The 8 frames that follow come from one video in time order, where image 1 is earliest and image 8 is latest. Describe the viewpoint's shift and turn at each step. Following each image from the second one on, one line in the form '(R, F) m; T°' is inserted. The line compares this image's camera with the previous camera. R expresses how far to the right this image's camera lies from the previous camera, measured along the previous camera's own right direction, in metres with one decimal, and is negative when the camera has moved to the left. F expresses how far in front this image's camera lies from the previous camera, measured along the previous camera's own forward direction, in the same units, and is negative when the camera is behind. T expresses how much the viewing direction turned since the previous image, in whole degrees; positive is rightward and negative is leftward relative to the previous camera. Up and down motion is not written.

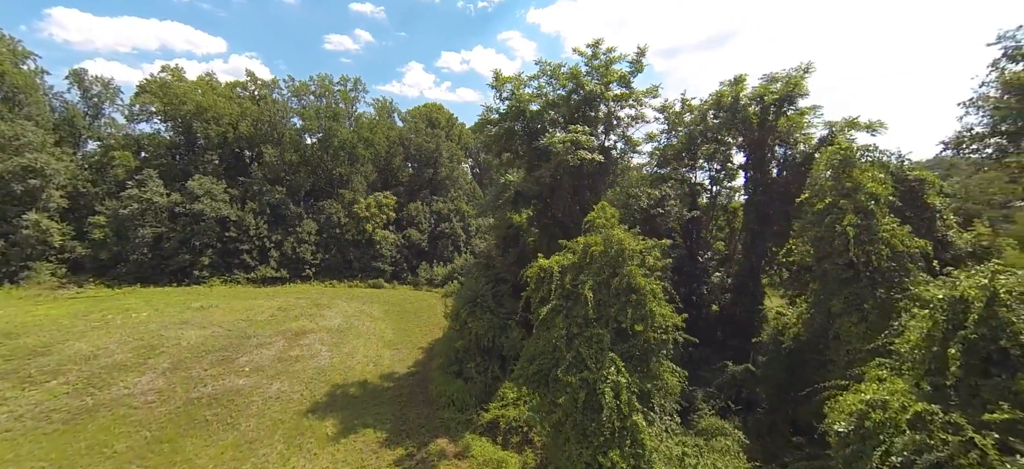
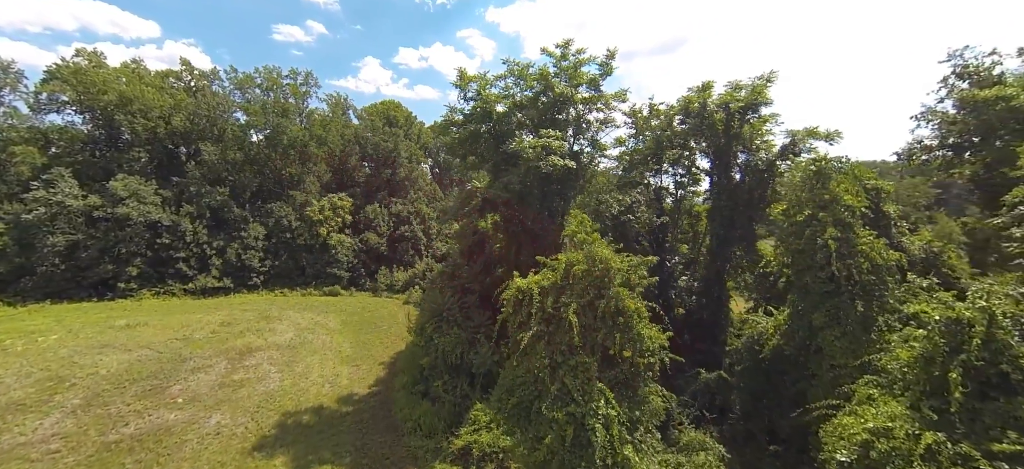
(-0.3, +0.7) m; +5°
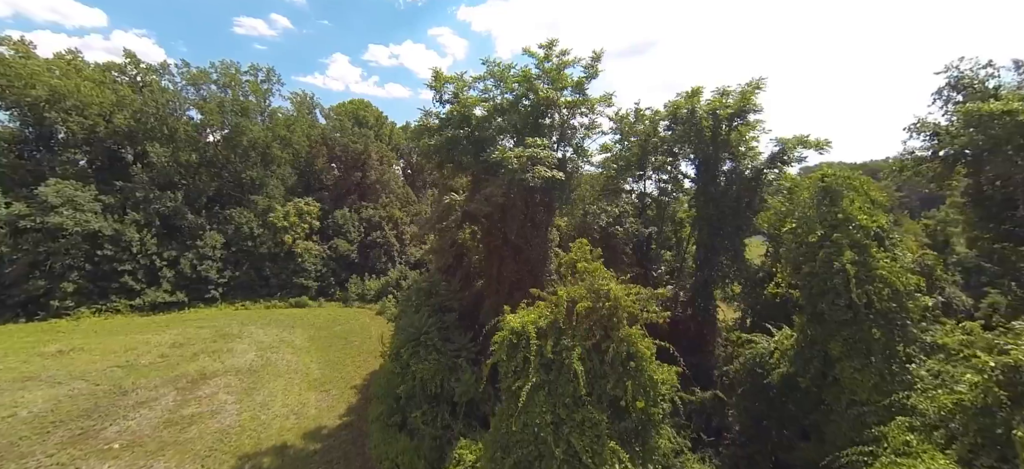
(-0.3, +1.0) m; +3°
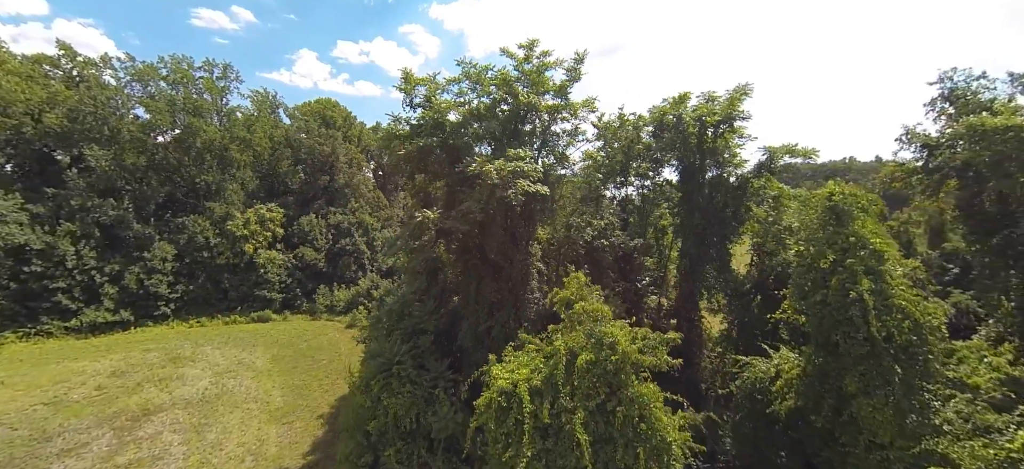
(-0.1, +1.0) m; +3°
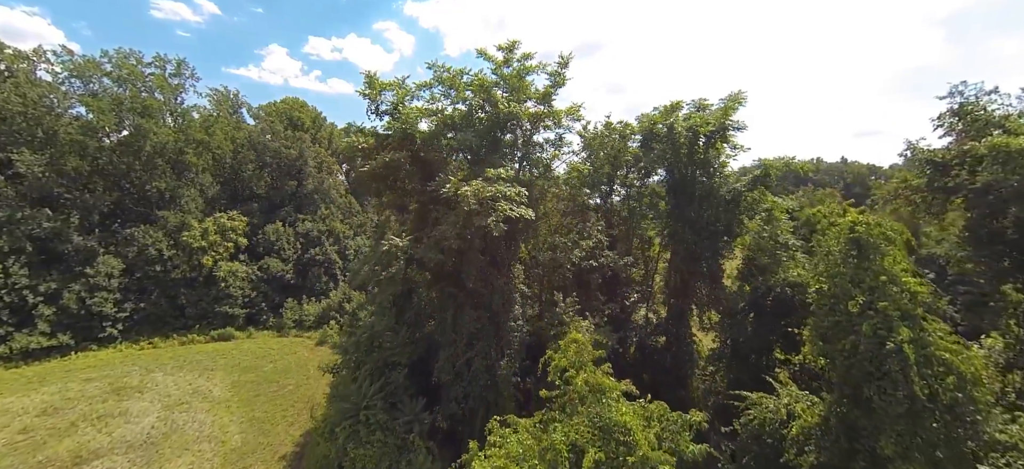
(-0.1, +1.1) m; +3°
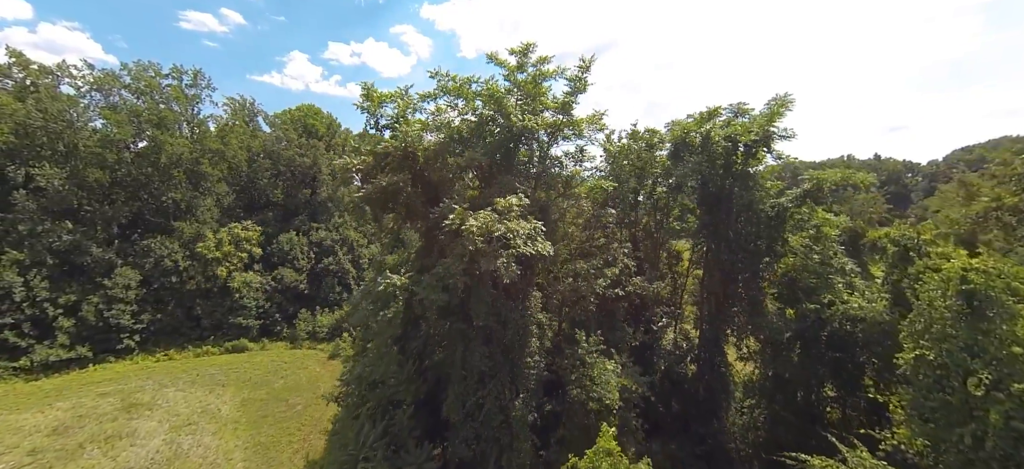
(+0.1, +1.2) m; -3°
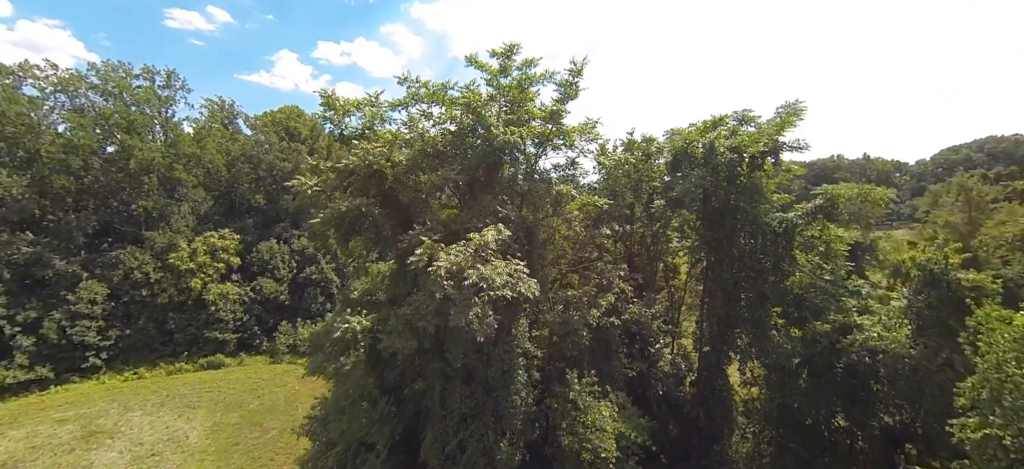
(+0.2, +1.0) m; +1°
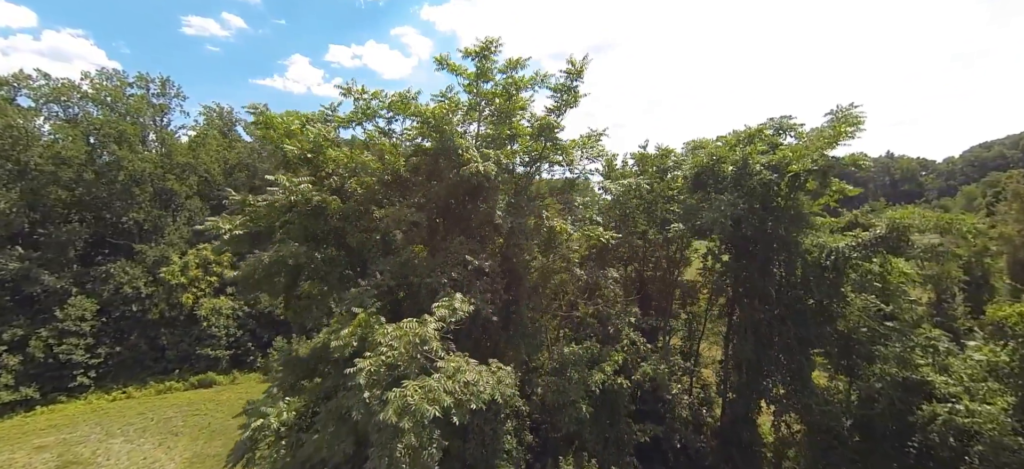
(+0.5, +1.7) m; -2°
